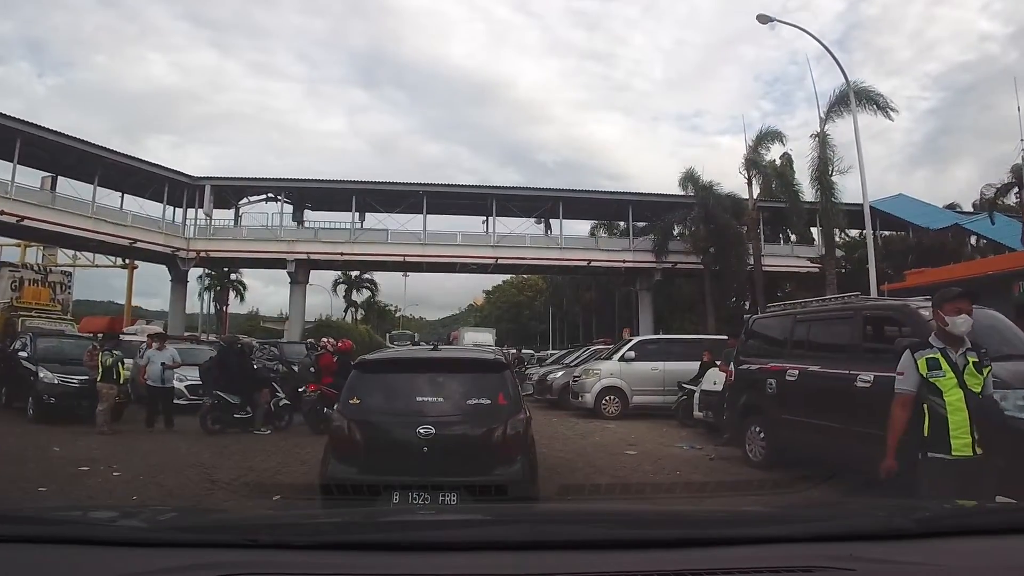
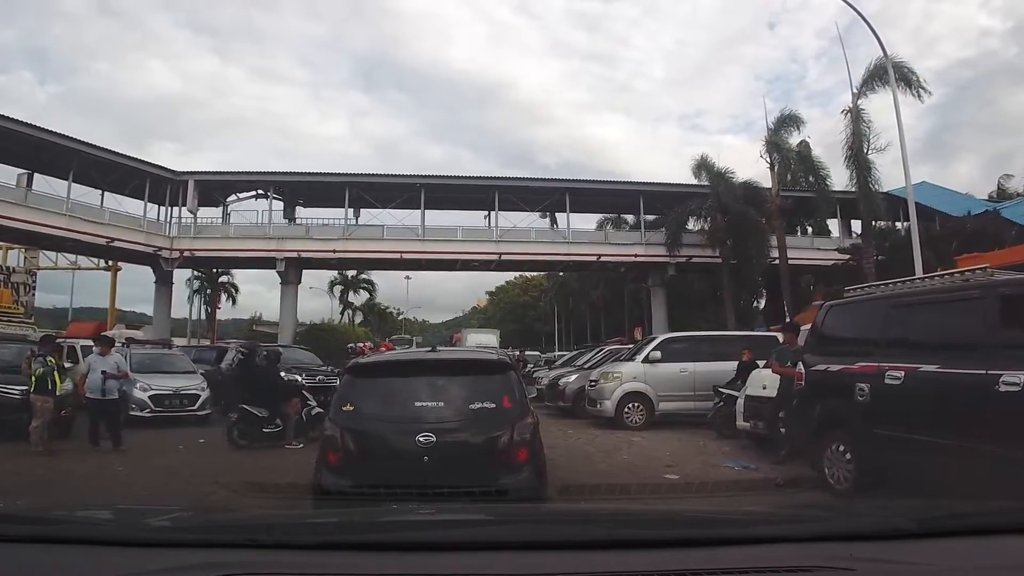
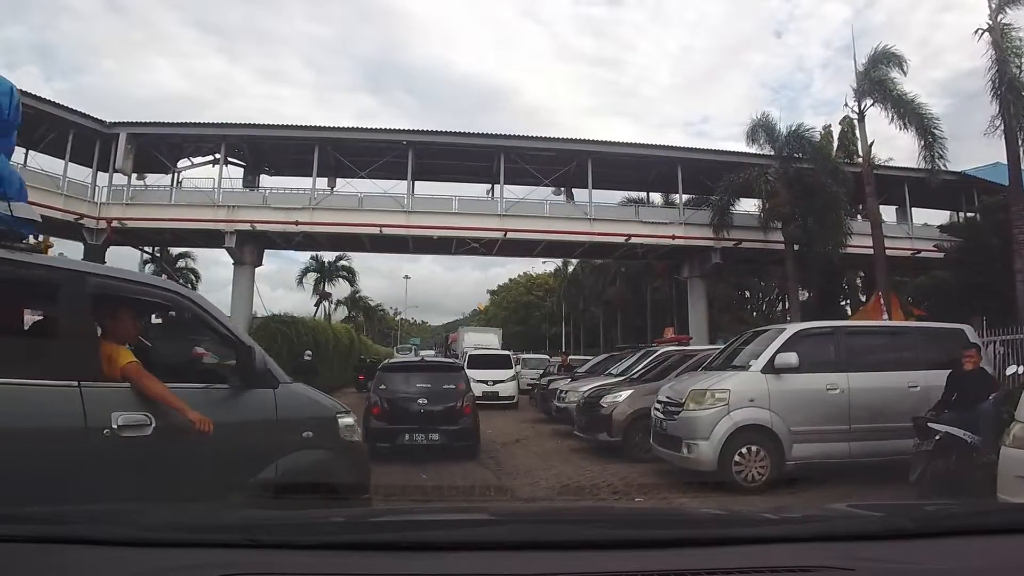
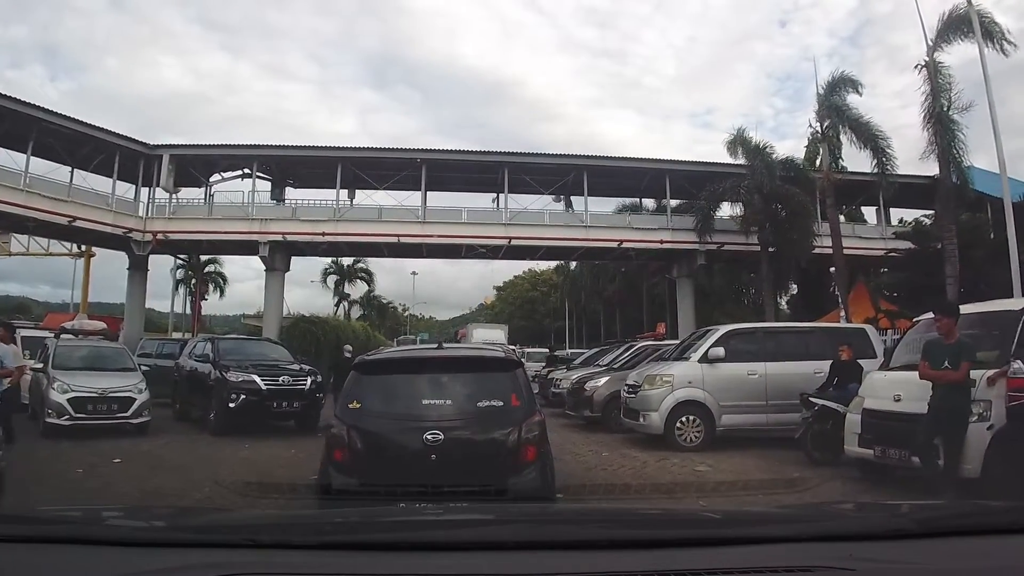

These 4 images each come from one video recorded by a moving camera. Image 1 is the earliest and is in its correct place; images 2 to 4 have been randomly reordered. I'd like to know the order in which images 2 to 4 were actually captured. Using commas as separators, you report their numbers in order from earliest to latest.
2, 4, 3
